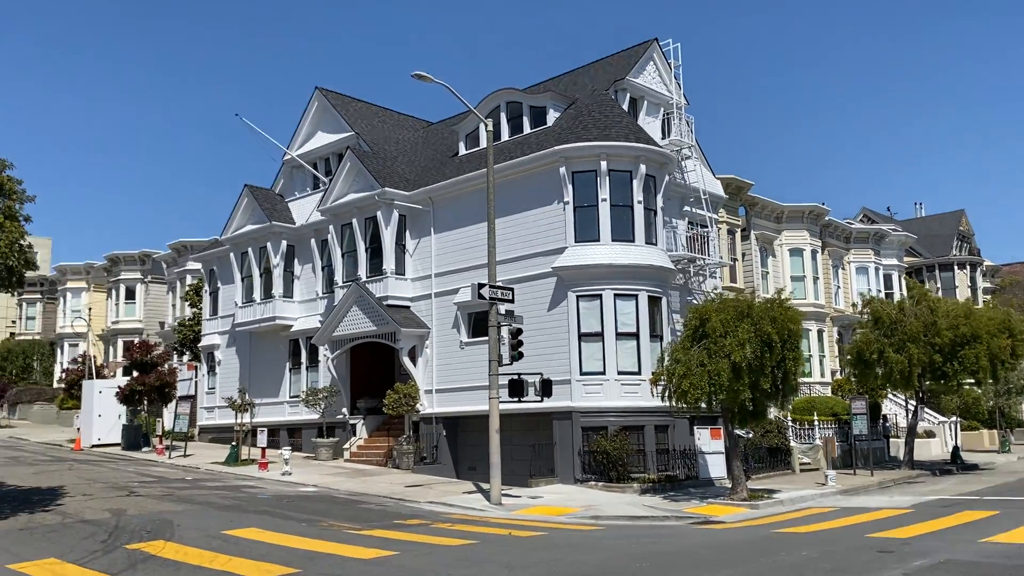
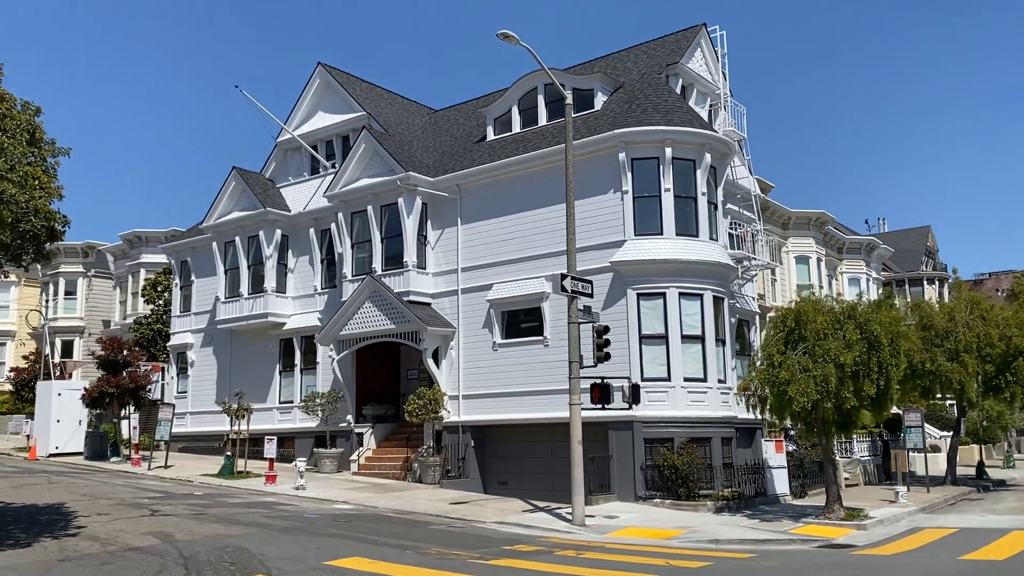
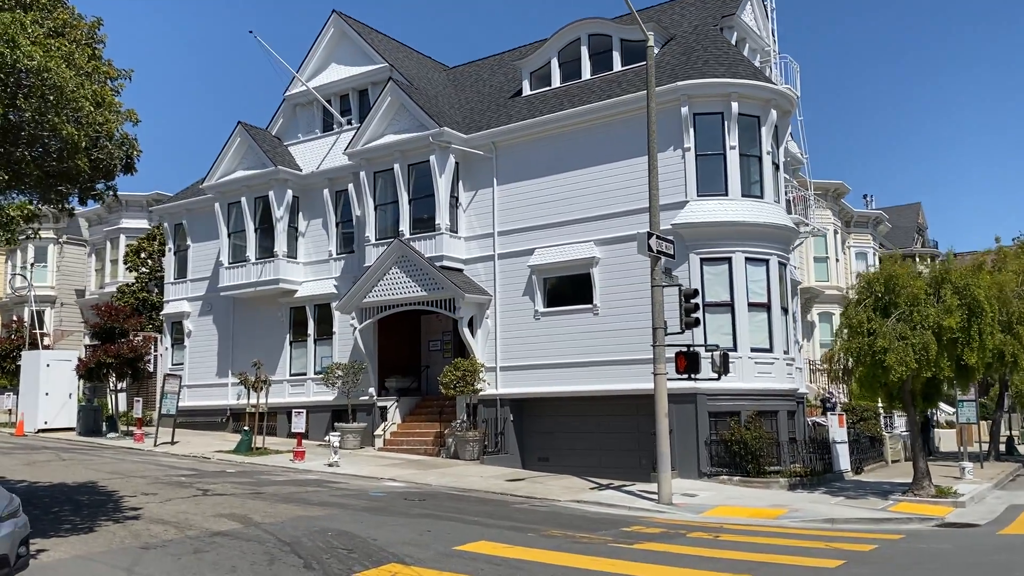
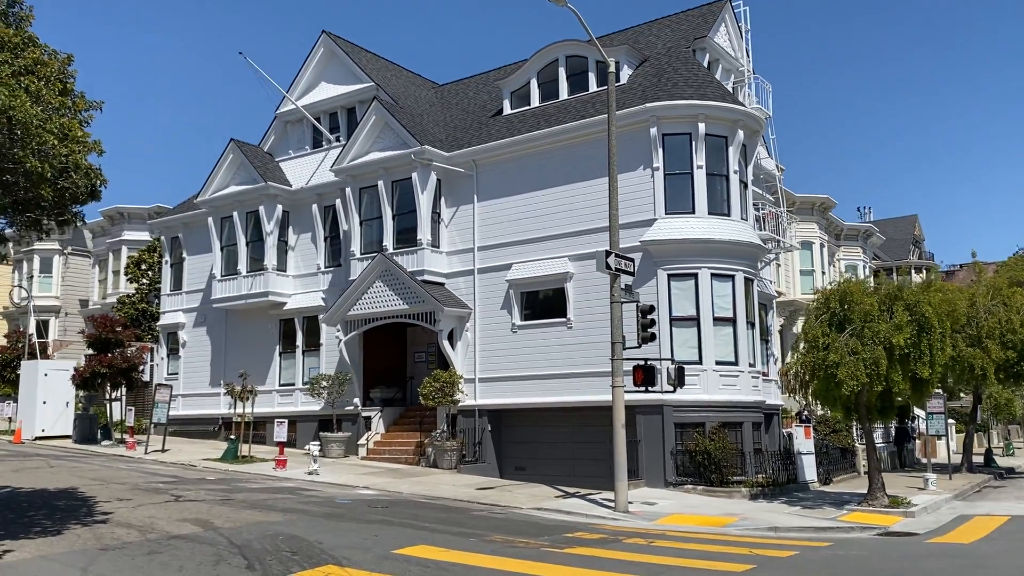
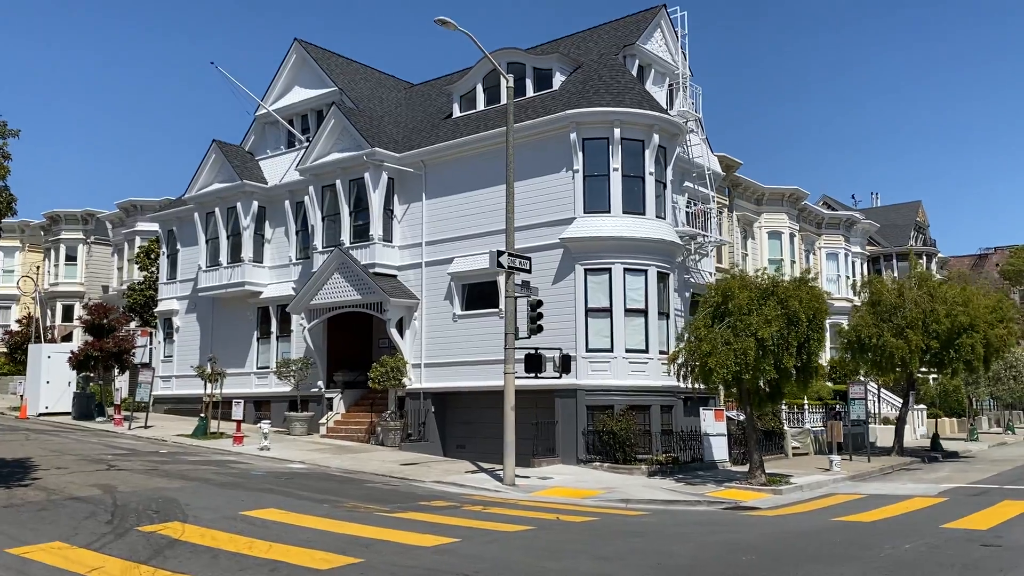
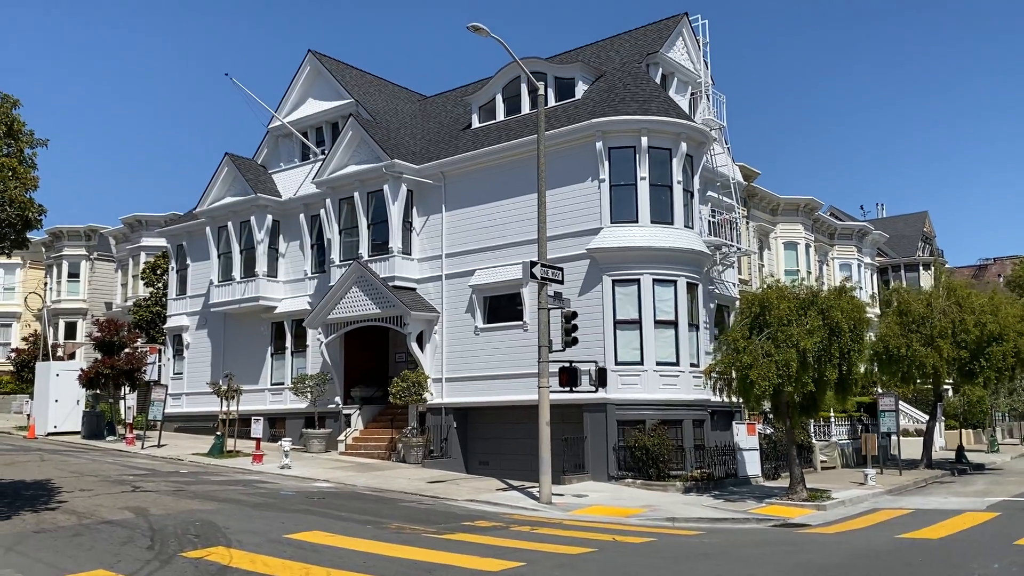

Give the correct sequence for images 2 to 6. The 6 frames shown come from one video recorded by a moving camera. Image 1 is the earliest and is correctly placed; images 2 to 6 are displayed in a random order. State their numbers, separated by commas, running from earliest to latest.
5, 6, 2, 4, 3
